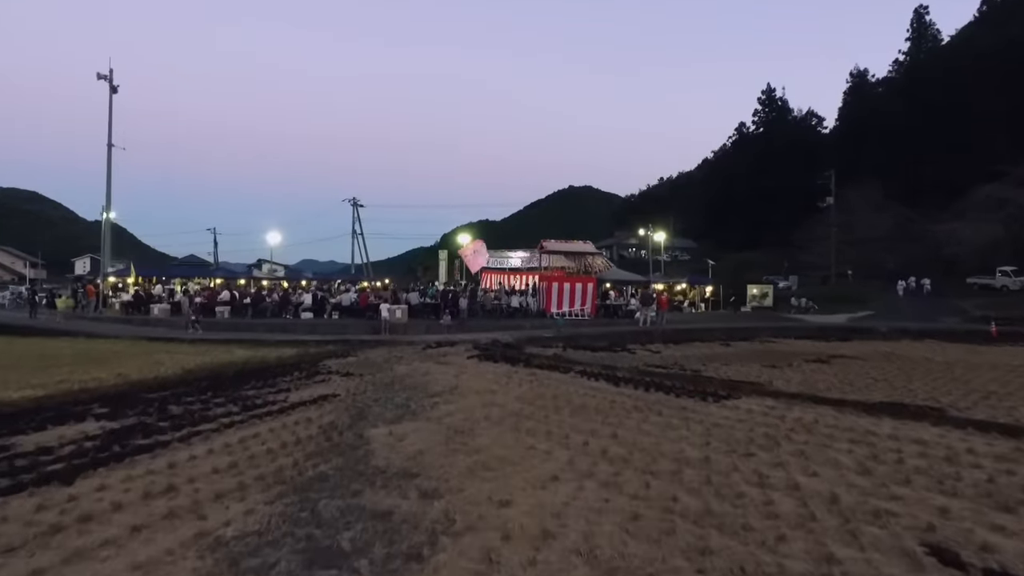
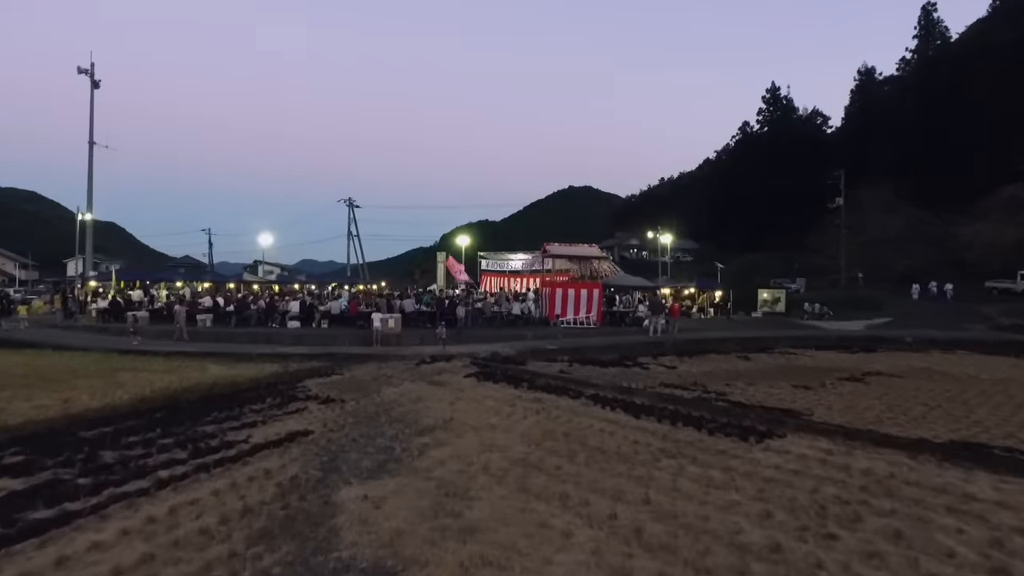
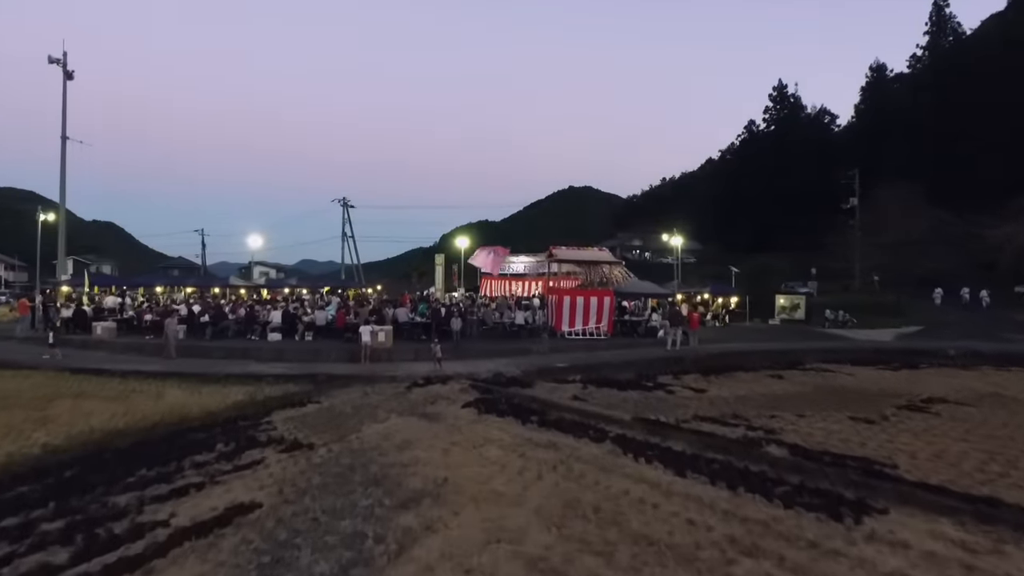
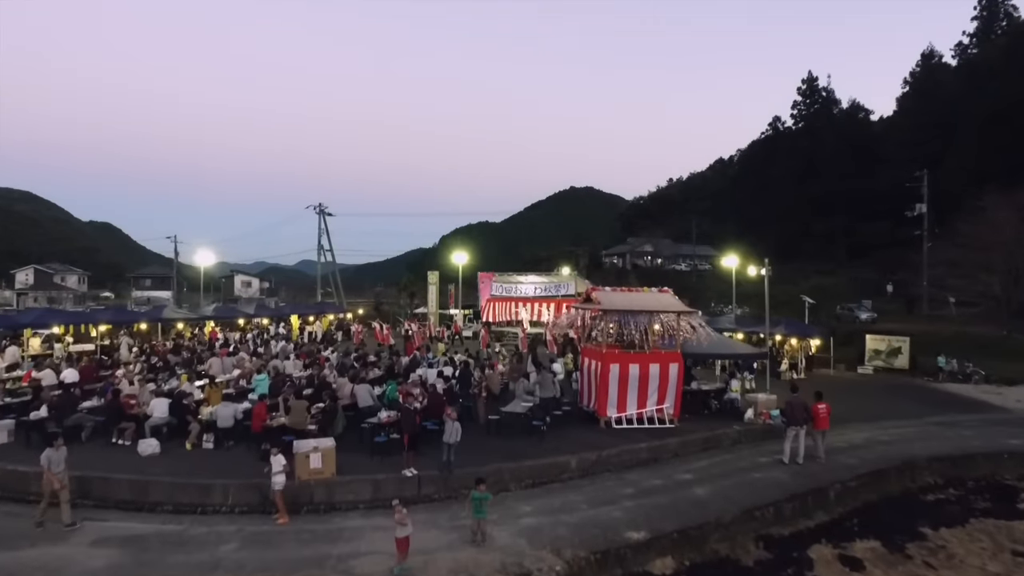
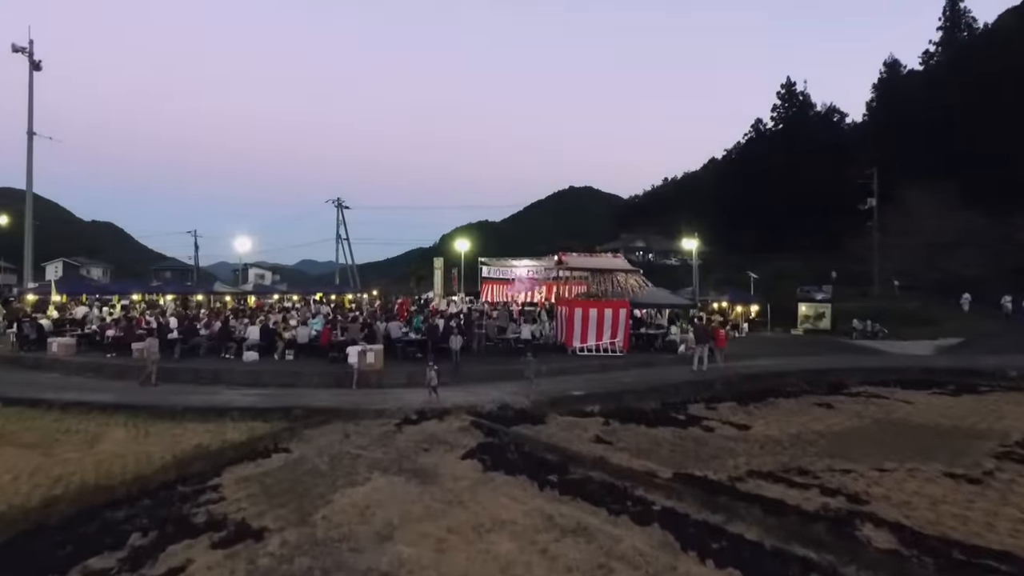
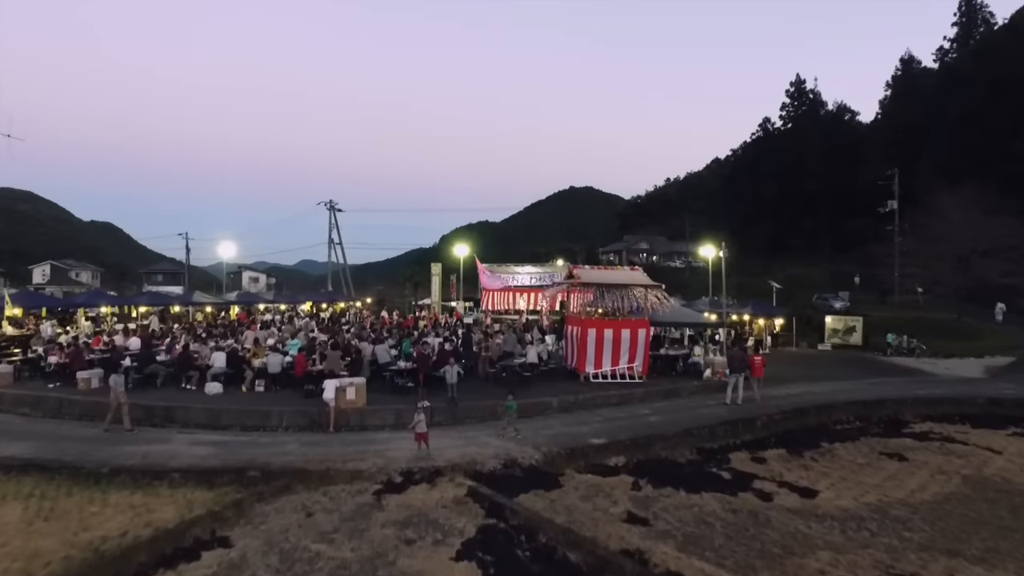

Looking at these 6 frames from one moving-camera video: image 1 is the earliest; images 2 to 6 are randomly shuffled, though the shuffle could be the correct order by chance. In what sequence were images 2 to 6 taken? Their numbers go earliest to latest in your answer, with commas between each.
2, 3, 5, 6, 4
